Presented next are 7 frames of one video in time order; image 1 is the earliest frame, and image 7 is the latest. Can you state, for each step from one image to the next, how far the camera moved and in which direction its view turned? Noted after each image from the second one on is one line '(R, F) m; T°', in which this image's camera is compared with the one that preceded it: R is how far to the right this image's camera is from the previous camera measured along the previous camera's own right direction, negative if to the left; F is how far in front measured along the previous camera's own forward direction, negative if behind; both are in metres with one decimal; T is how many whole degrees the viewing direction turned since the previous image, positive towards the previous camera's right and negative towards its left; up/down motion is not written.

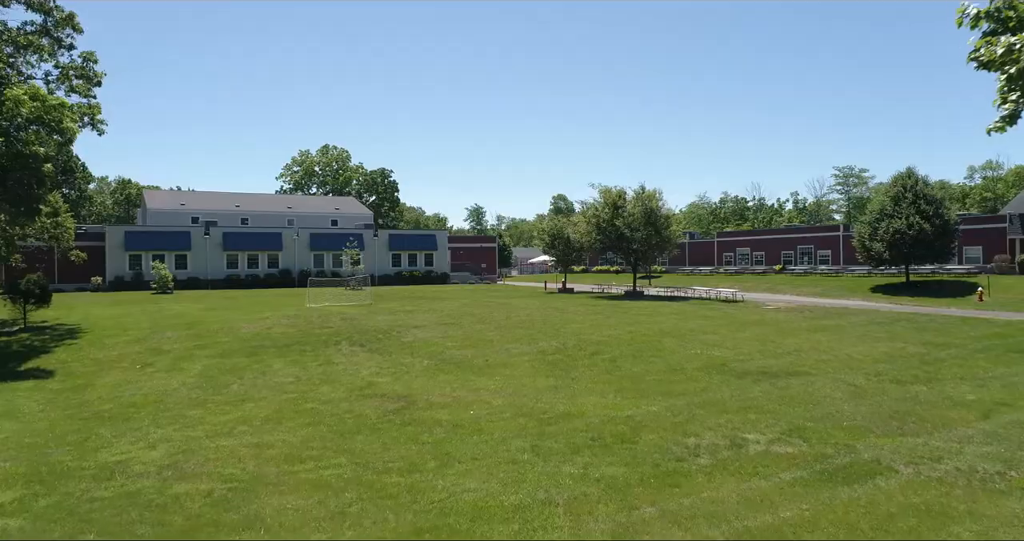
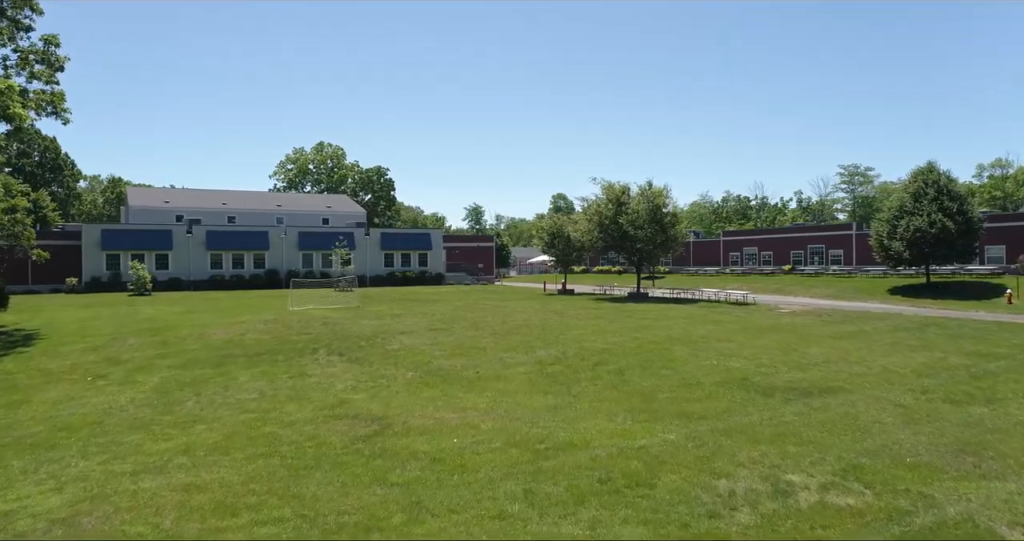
(+0.1, +1.8) m; 0°
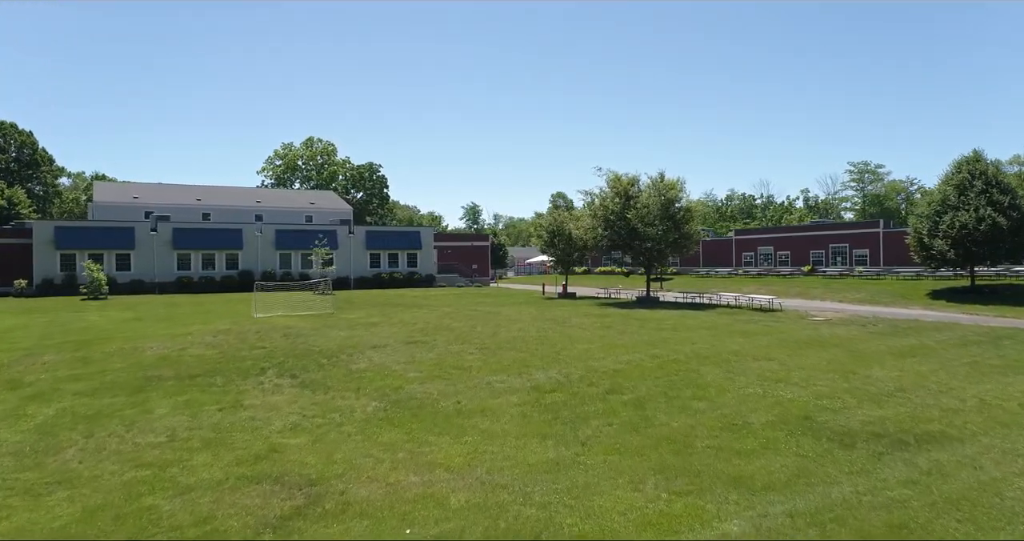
(+0.2, +3.3) m; 0°
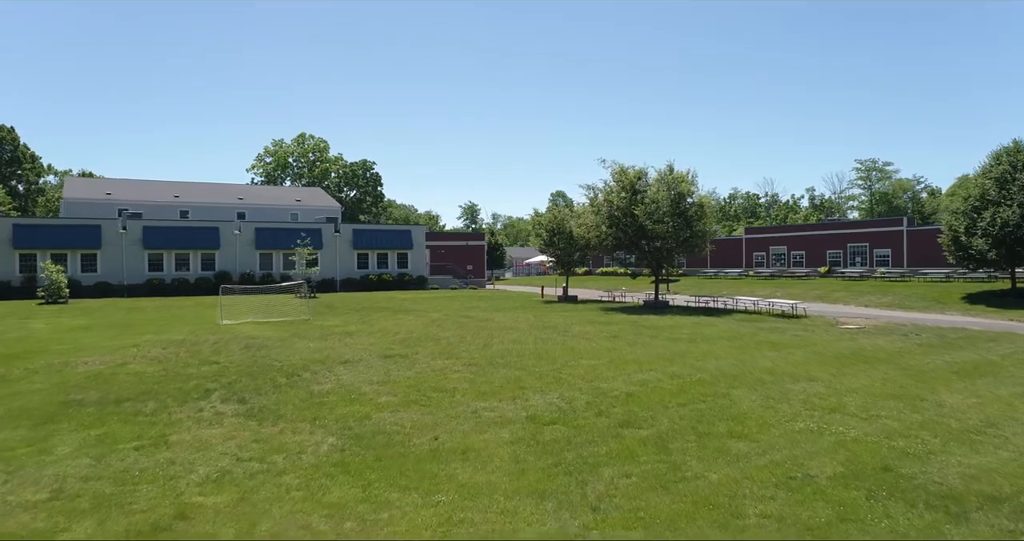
(+0.1, +2.5) m; 0°
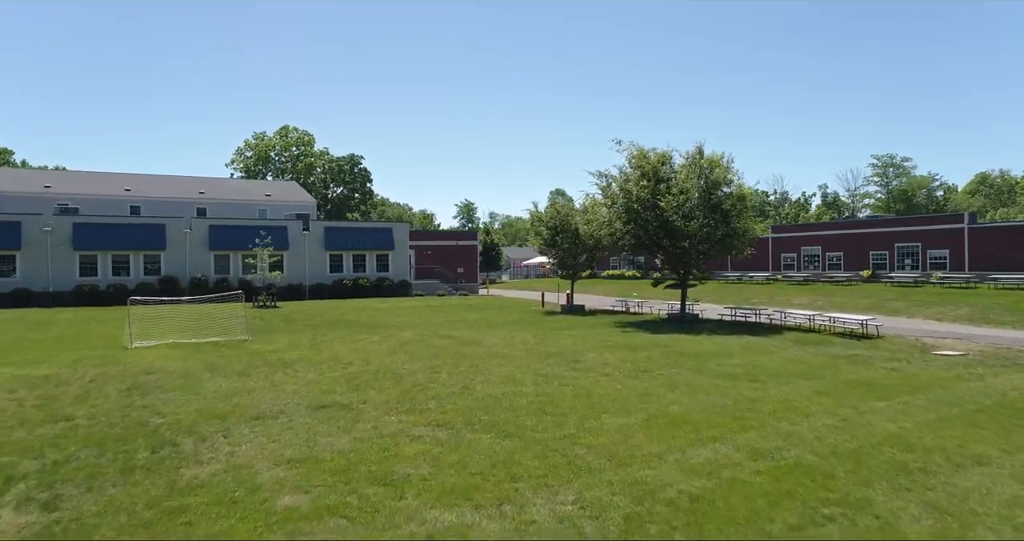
(+0.2, +4.8) m; 0°
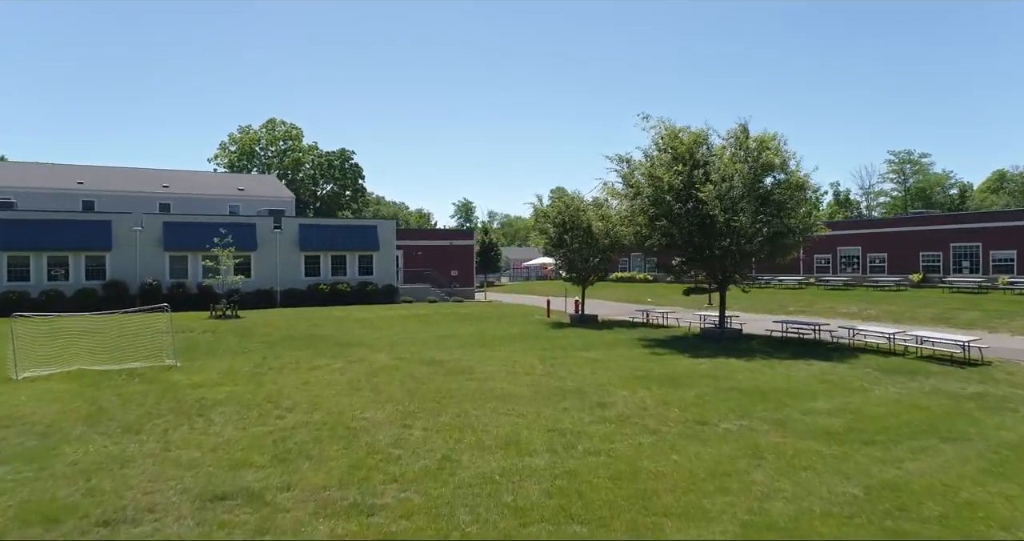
(0.0, +3.9) m; 0°
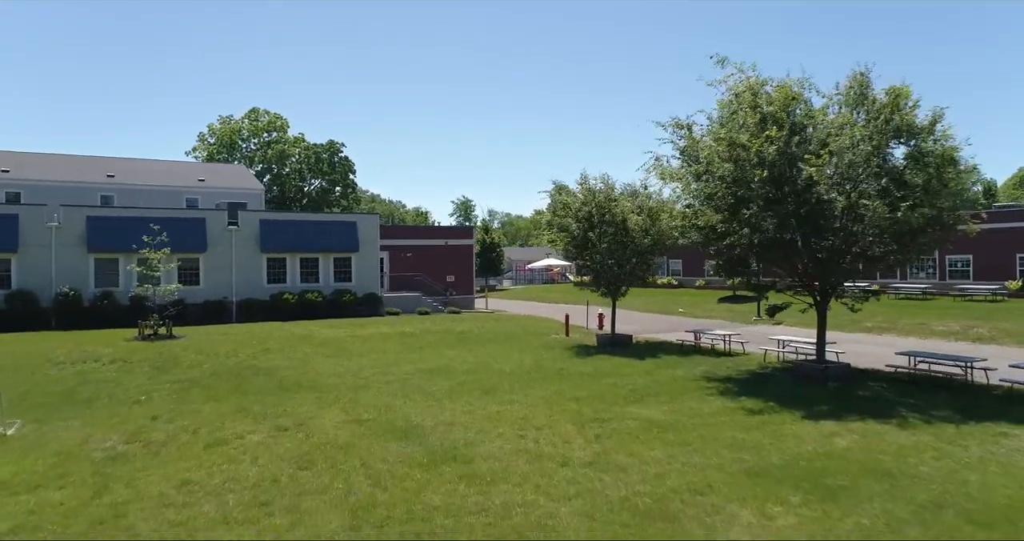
(-0.3, +5.1) m; 0°
